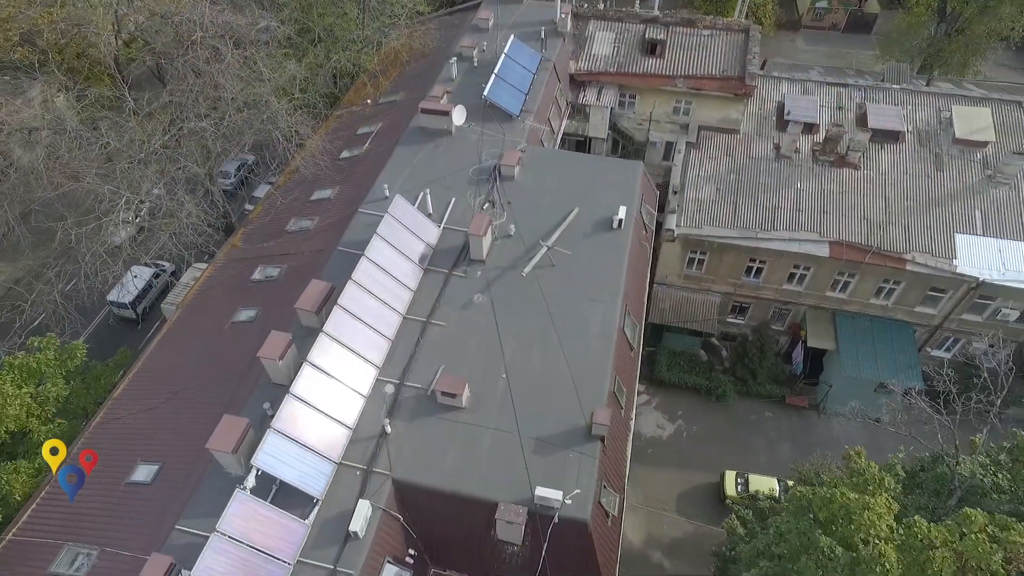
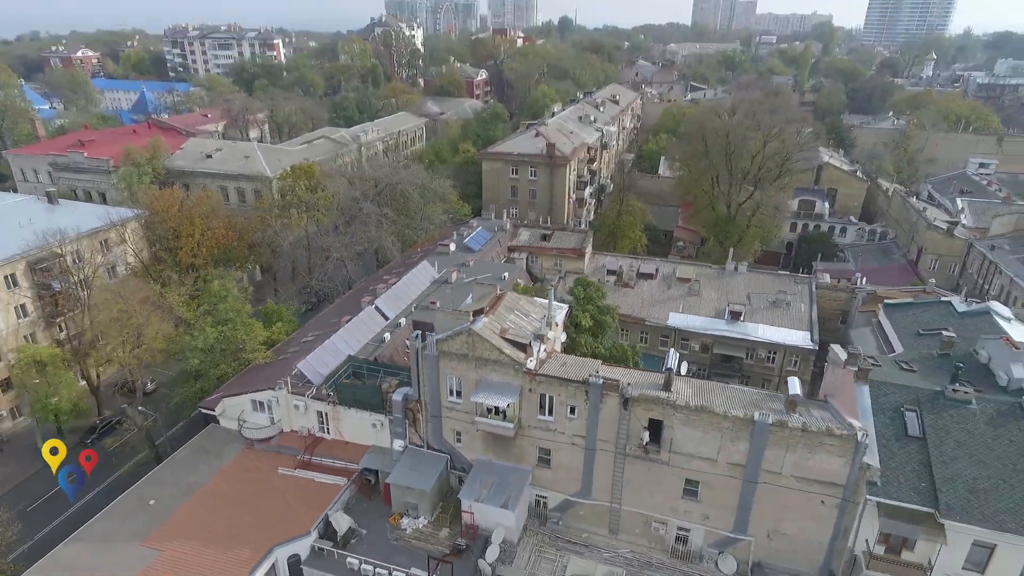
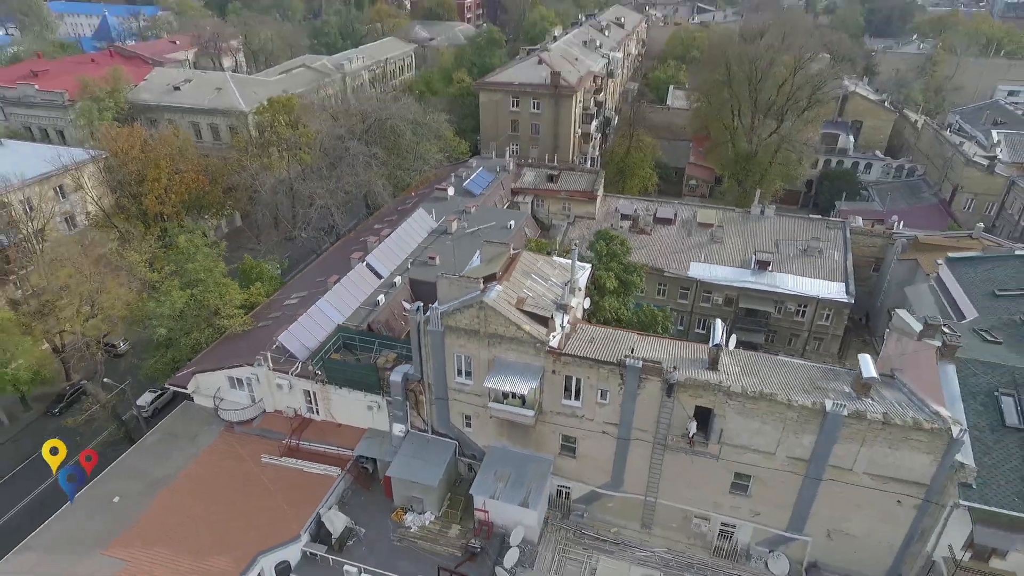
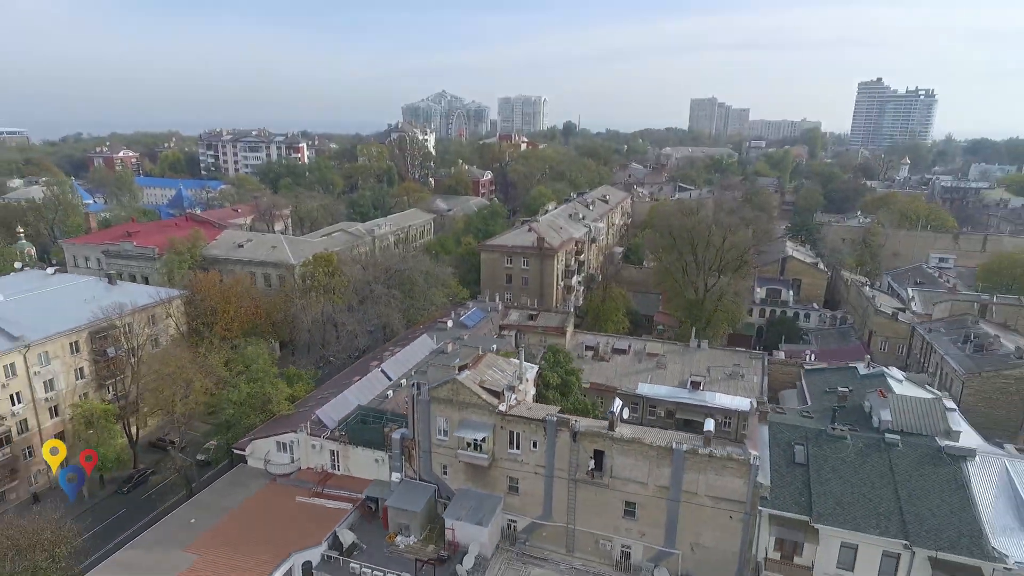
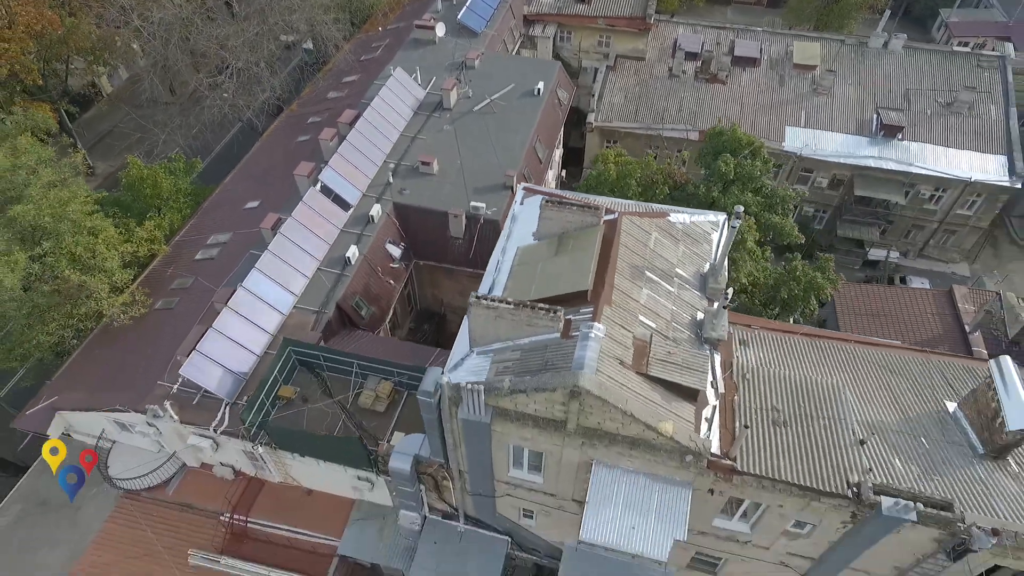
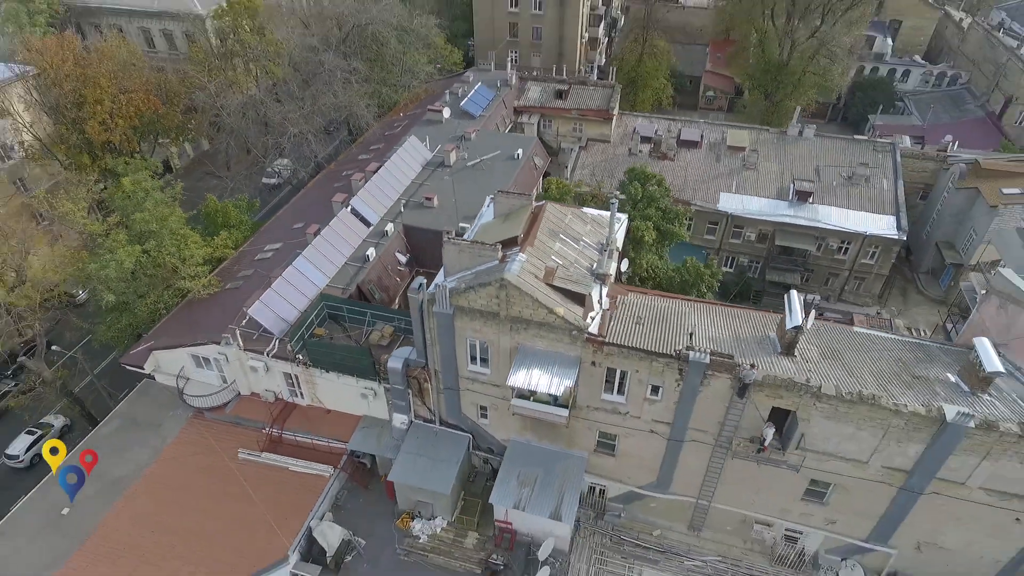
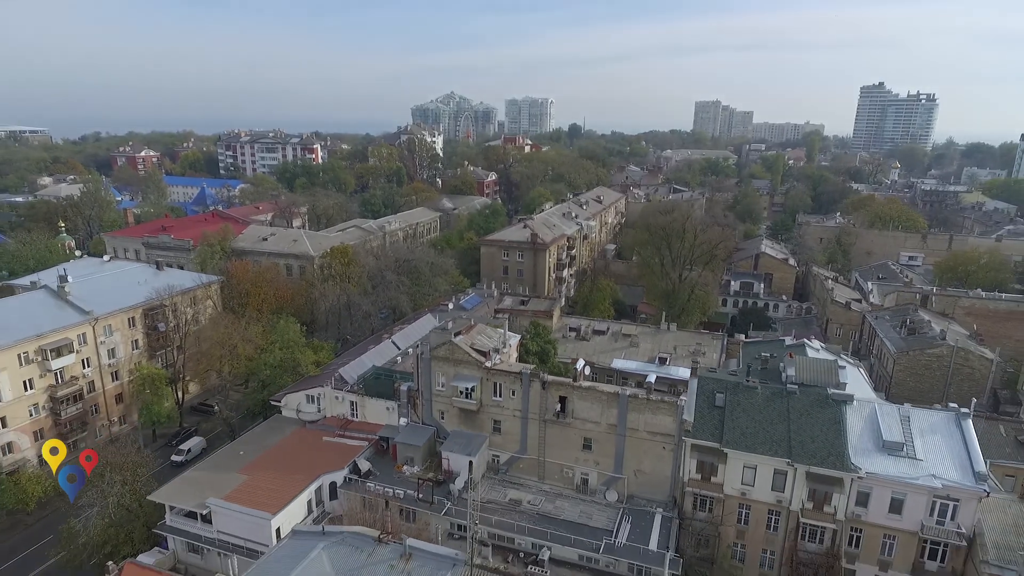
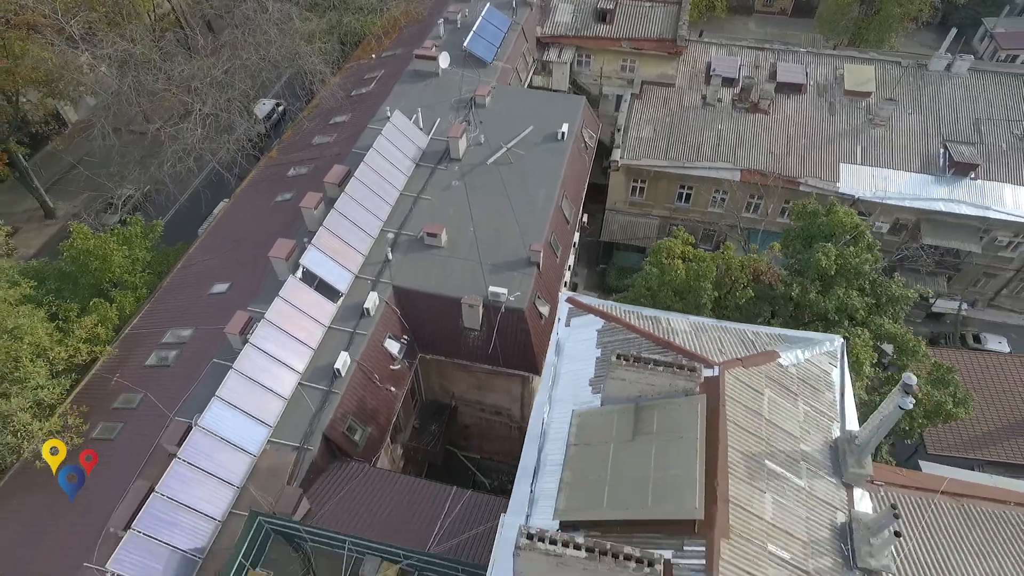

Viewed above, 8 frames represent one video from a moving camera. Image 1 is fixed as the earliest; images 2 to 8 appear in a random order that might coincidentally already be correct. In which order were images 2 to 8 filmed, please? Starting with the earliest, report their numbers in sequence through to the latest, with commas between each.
8, 5, 6, 3, 2, 4, 7
